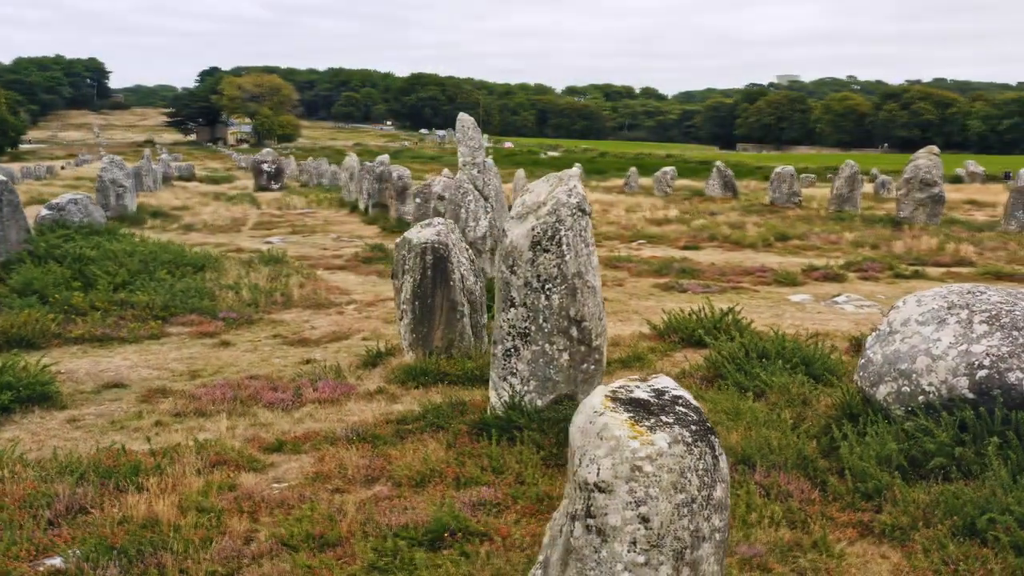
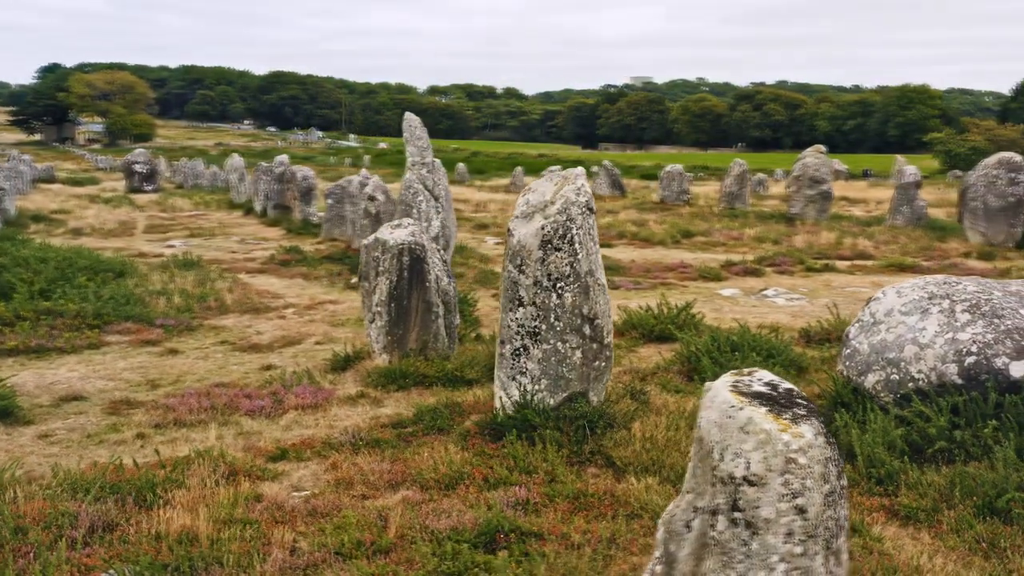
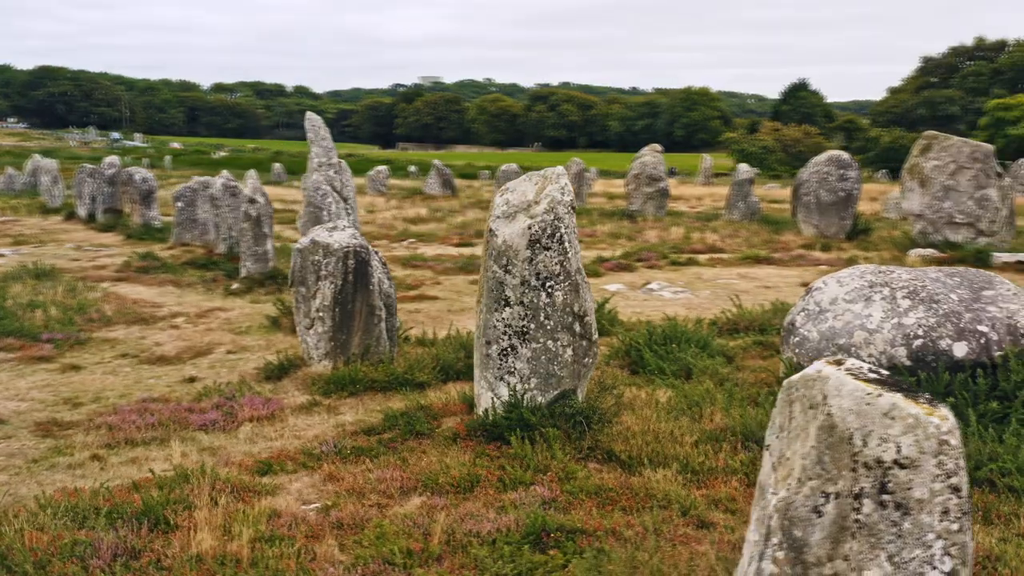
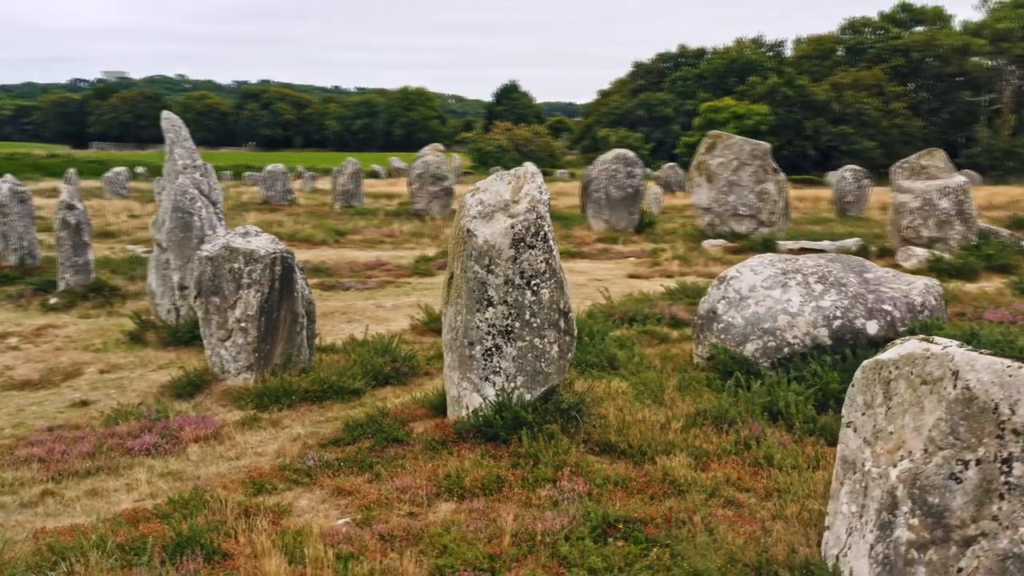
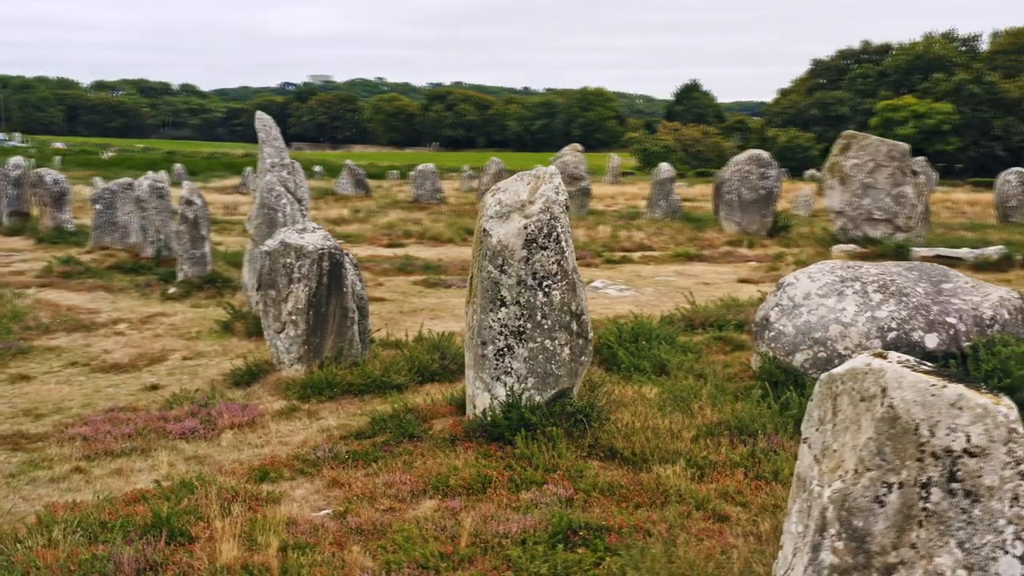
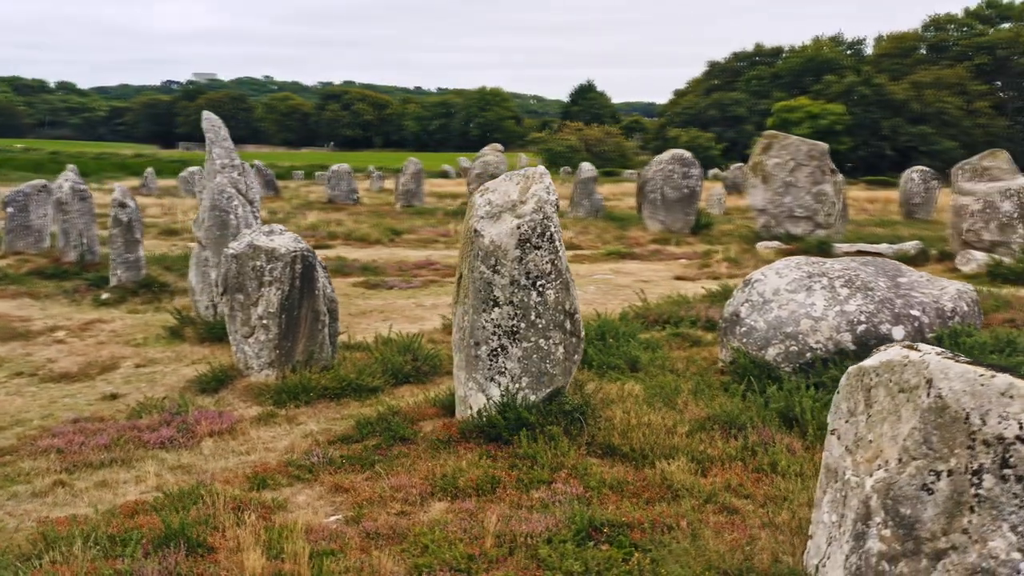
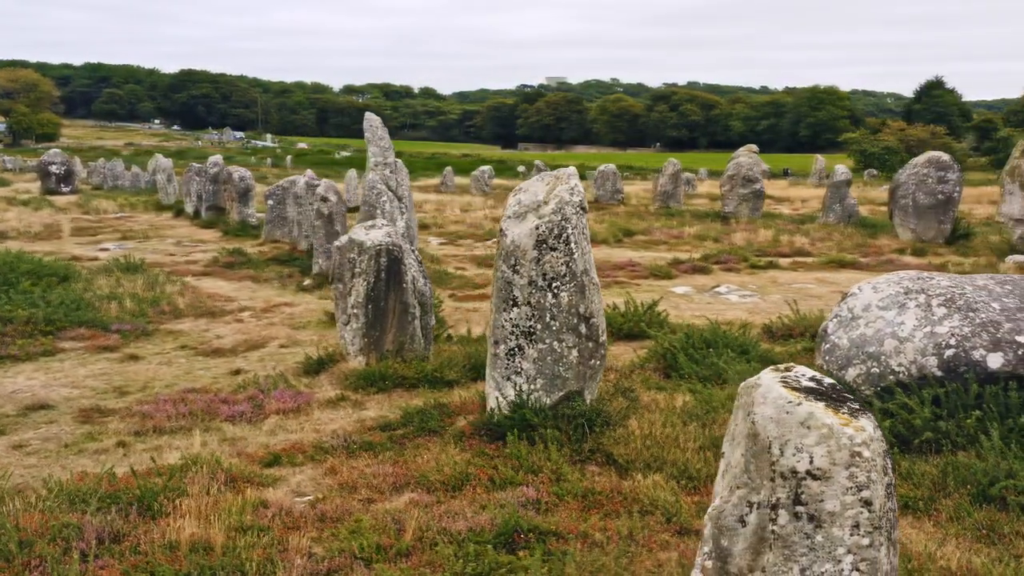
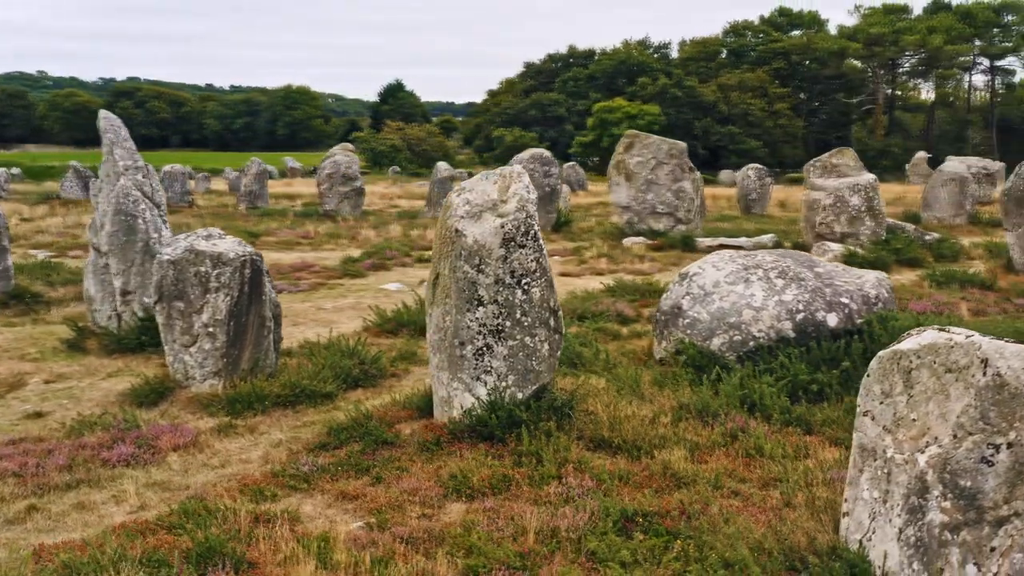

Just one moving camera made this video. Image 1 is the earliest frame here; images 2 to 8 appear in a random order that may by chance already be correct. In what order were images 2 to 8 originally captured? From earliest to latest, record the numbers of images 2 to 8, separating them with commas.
2, 7, 3, 5, 6, 4, 8
